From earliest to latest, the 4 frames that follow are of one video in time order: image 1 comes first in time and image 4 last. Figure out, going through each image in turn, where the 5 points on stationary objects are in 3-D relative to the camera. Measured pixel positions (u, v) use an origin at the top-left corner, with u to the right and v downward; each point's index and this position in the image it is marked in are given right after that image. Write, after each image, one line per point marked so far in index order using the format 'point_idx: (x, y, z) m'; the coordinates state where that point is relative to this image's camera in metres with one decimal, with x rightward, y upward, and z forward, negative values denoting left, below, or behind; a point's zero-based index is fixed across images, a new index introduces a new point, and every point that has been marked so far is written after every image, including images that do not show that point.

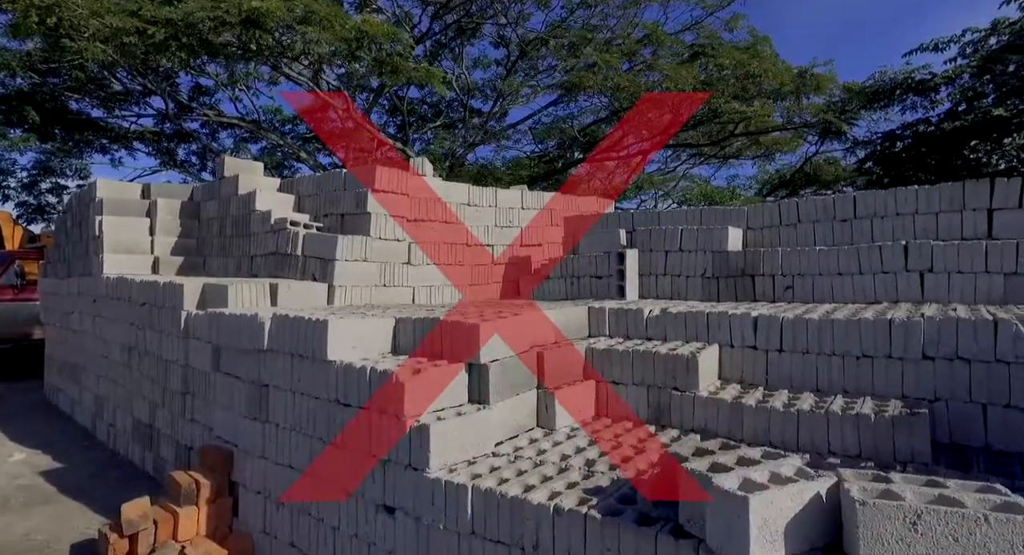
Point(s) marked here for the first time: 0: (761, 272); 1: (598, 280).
0: (+2.3, 0.0, +5.0) m
1: (+0.9, 0.0, +5.8) m
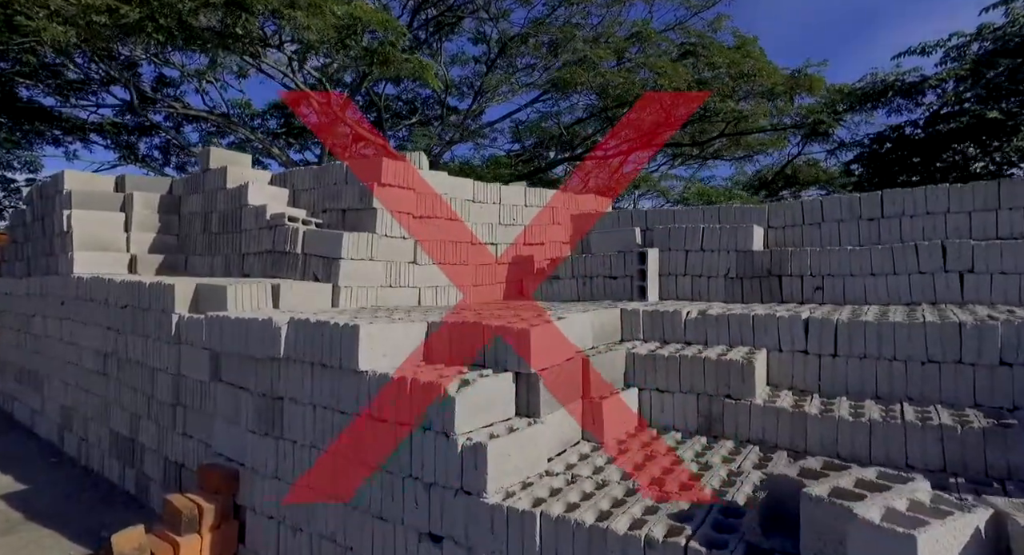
0: (+2.4, 0.0, +4.8) m
1: (+1.0, 0.0, +5.5) m
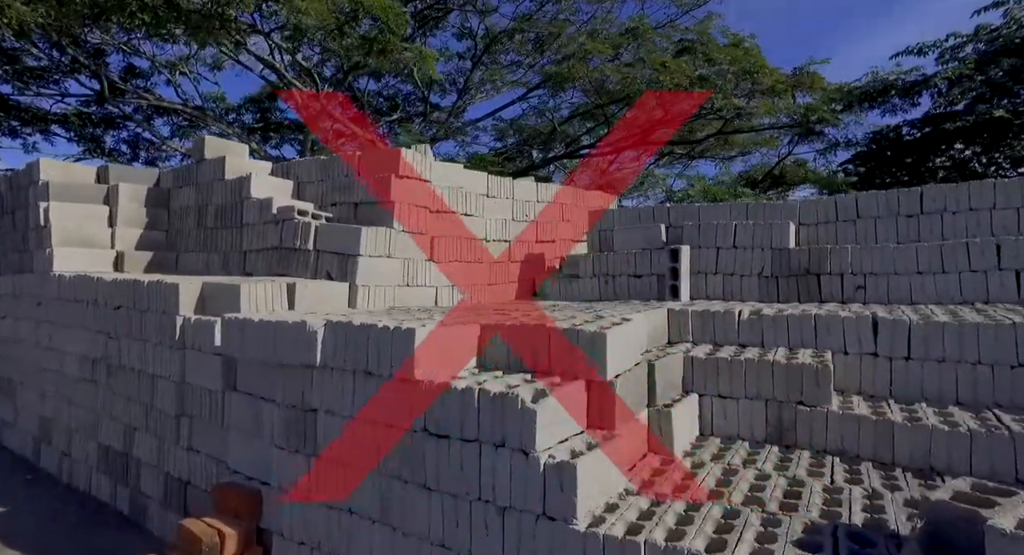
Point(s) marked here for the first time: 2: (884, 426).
0: (+2.7, +0.1, +4.7) m
1: (+1.2, 0.0, +5.3) m
2: (+1.9, -0.8, +2.8) m
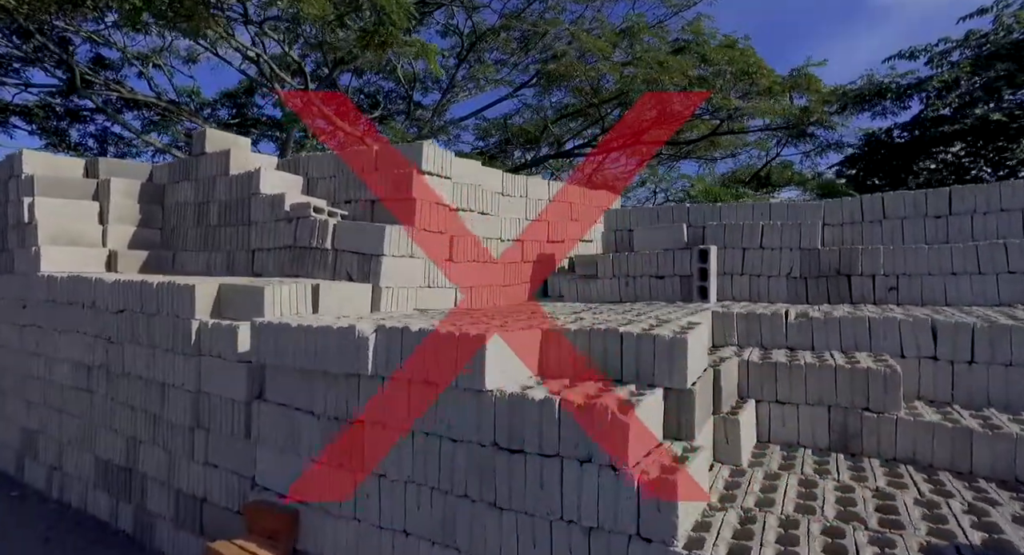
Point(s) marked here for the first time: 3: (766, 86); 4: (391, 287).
0: (+2.9, +0.1, +4.6) m
1: (+1.4, 0.0, +5.2) m
2: (+2.2, -0.8, +2.7) m
3: (+5.2, +4.0, +11.6) m
4: (-0.9, -0.1, +4.3) m
